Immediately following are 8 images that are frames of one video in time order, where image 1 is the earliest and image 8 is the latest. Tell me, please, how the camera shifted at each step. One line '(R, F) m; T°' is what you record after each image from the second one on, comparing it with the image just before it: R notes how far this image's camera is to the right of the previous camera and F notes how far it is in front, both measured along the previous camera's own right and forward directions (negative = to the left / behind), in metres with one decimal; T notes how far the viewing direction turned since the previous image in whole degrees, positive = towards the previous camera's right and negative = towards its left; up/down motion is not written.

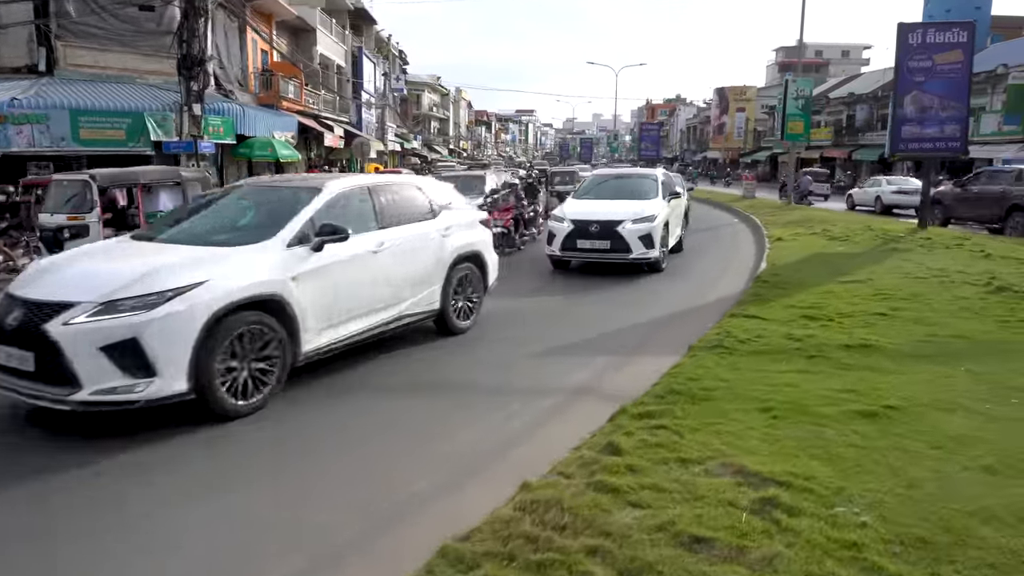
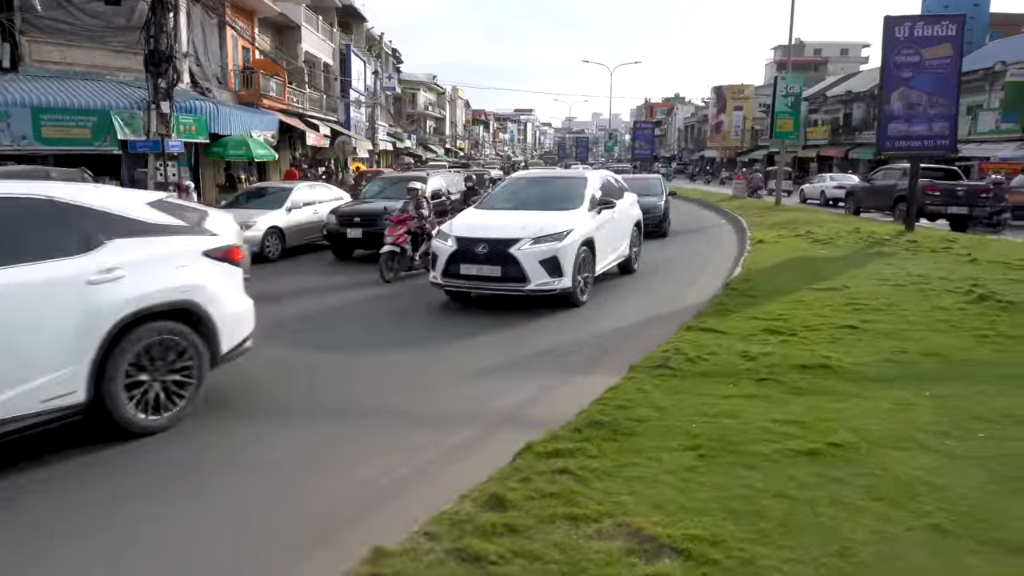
(+0.7, +0.6) m; 0°
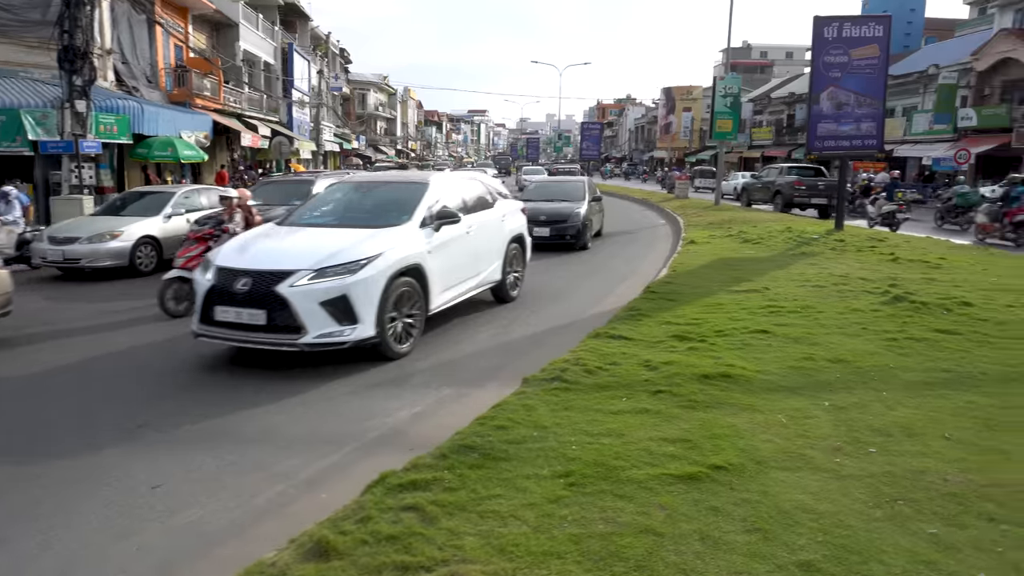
(+0.6, +0.4) m; +3°
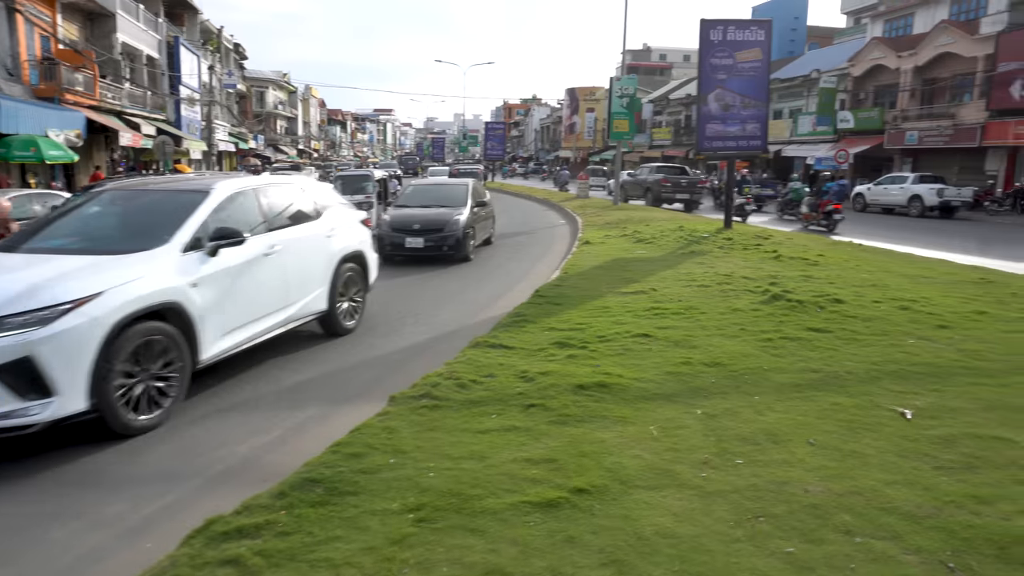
(+0.4, +0.3) m; +7°
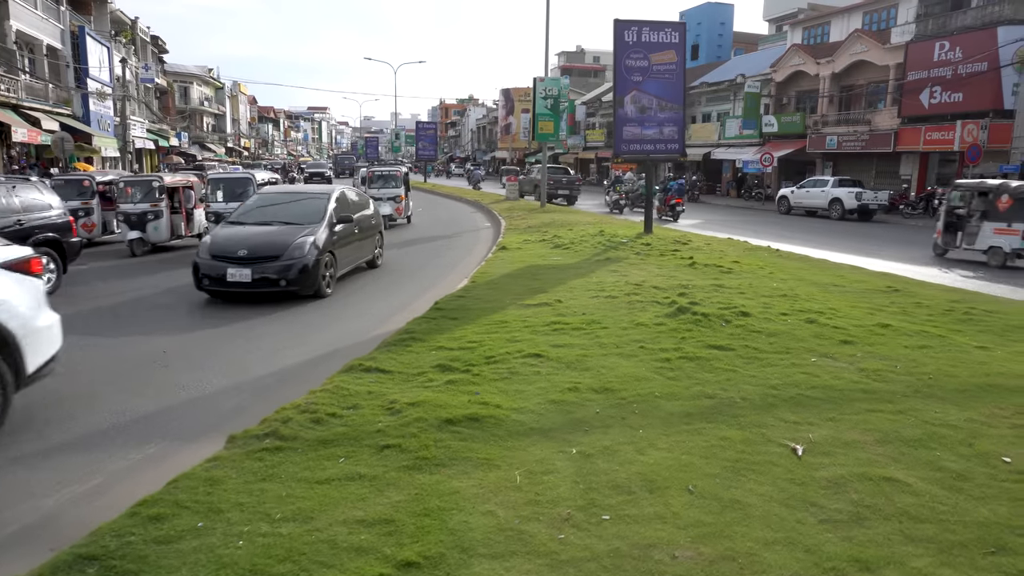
(+0.6, +0.6) m; +5°
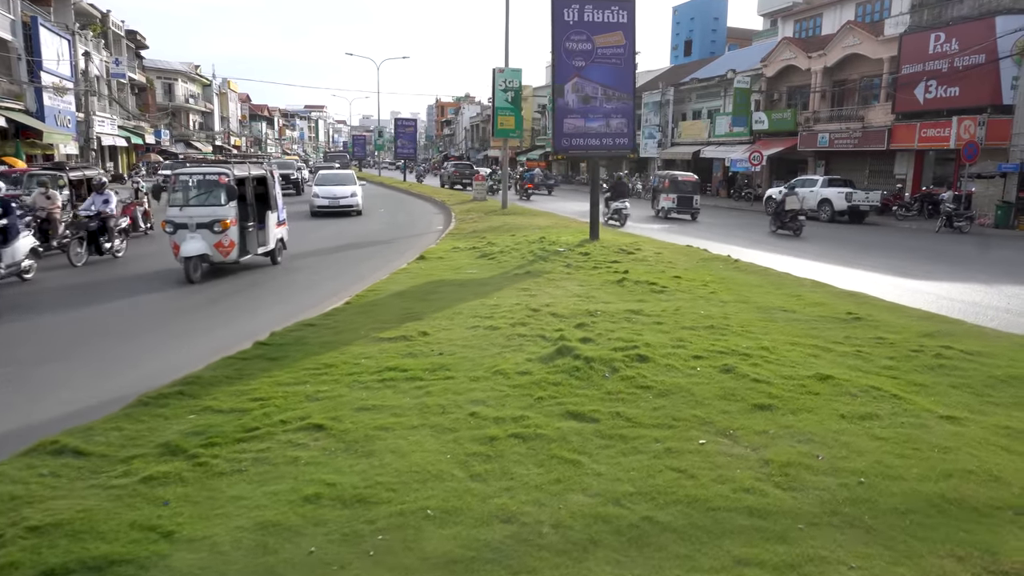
(+1.5, +1.9) m; 0°
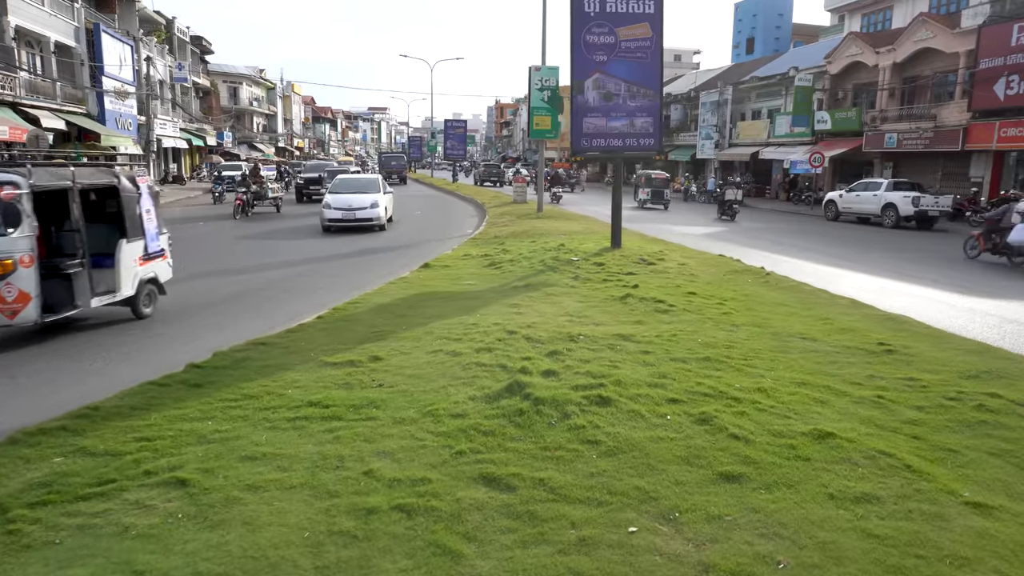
(+0.8, +0.9) m; -5°
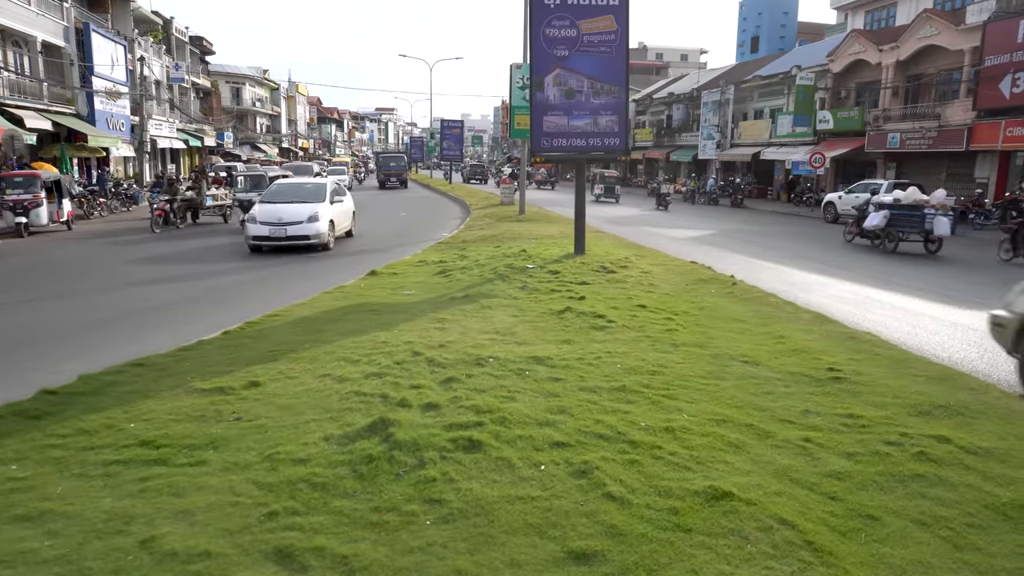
(+0.9, +0.7) m; -1°
